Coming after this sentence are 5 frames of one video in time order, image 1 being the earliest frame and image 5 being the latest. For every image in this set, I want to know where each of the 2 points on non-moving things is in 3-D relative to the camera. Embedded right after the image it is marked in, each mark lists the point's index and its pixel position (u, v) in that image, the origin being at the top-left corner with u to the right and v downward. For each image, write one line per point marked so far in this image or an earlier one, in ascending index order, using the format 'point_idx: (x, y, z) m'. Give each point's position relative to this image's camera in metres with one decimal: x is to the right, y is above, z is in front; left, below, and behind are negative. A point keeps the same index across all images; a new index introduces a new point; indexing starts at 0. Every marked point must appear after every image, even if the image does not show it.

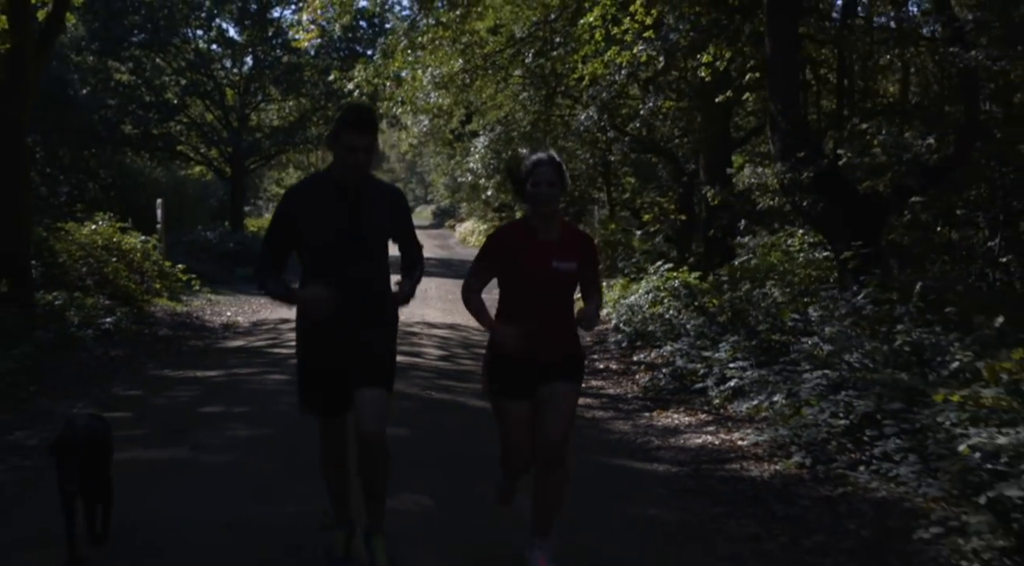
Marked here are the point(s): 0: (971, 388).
0: (+2.5, -0.6, +6.6) m
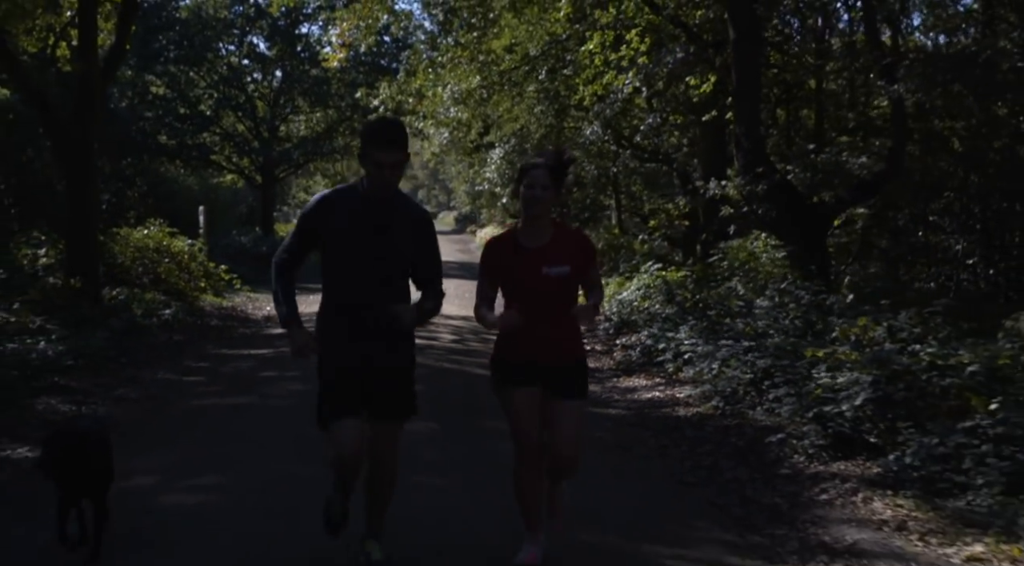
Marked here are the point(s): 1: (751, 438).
0: (+2.4, -0.5, +9.0) m
1: (+1.6, -1.0, +8.1) m
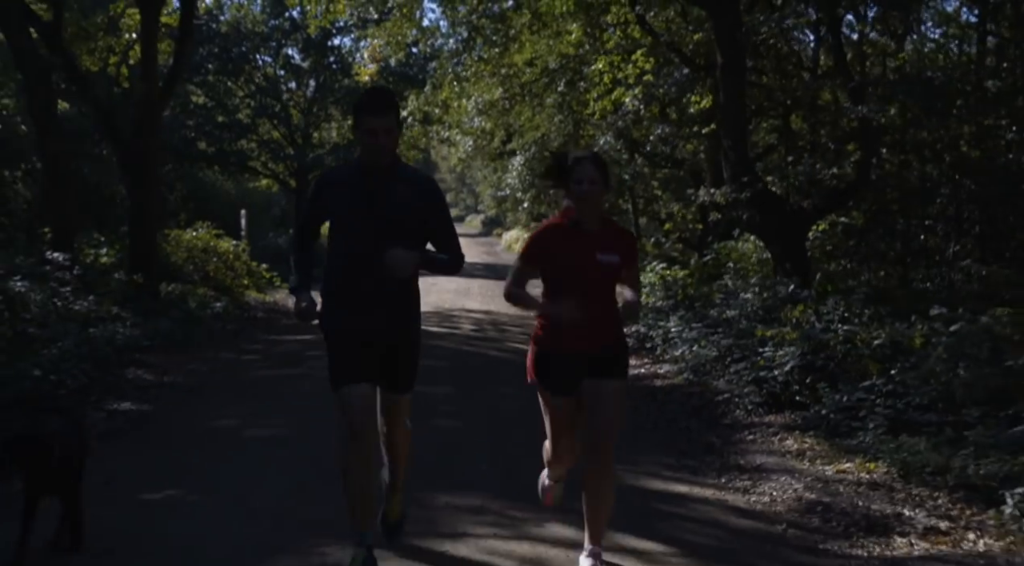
0: (+2.4, -0.4, +10.9) m
1: (+1.6, -1.0, +10.1) m
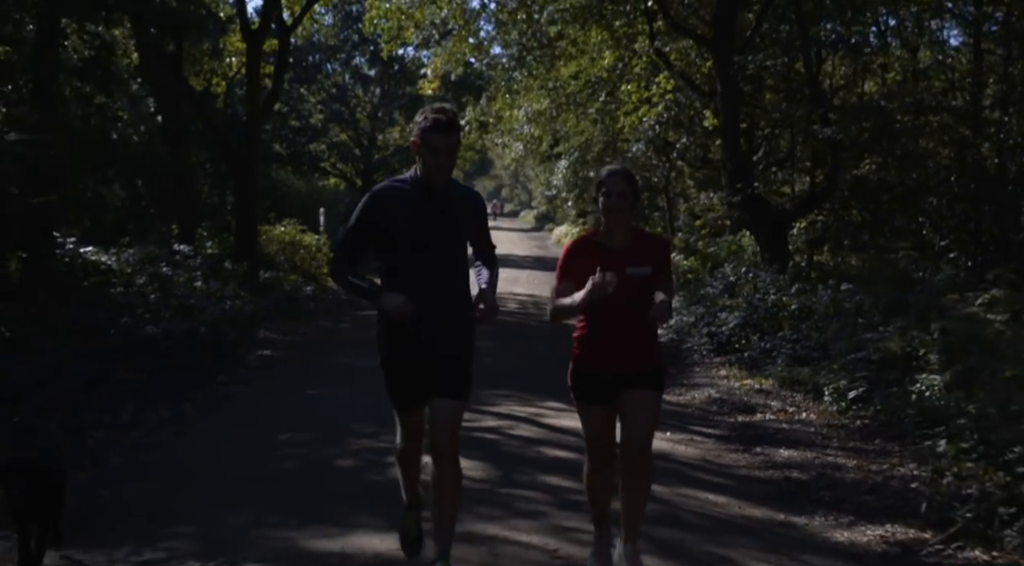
0: (+2.7, -0.2, +14.9) m
1: (+1.9, -0.8, +14.1) m
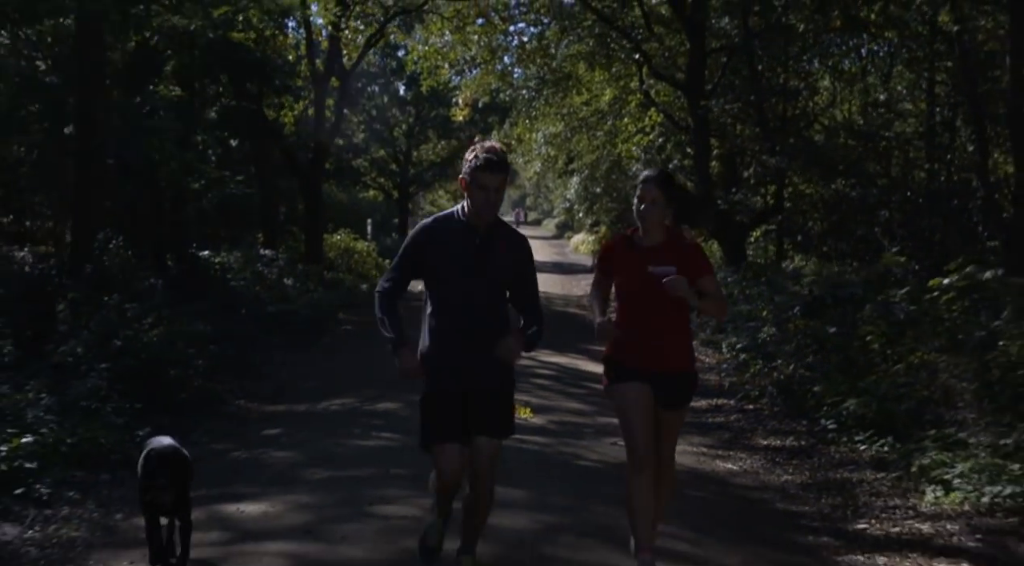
0: (+3.0, -0.1, +20.3) m
1: (+2.1, -0.7, +19.5) m
